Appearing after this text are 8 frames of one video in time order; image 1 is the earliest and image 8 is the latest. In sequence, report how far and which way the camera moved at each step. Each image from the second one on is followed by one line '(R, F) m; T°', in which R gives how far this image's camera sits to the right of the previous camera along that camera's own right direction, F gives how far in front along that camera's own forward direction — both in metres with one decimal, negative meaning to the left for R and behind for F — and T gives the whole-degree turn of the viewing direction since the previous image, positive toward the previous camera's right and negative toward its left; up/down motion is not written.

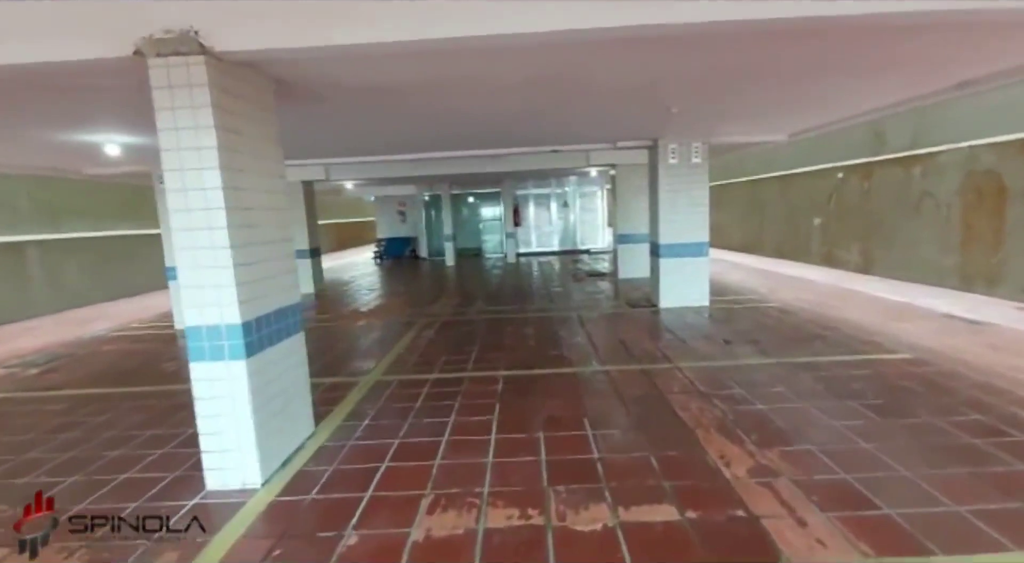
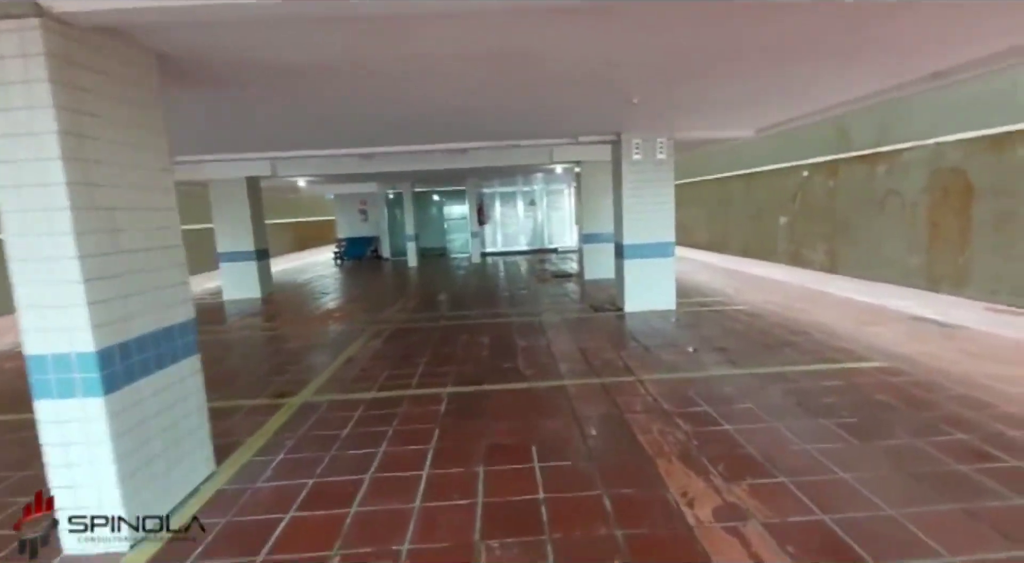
(+0.2, +0.5) m; +3°
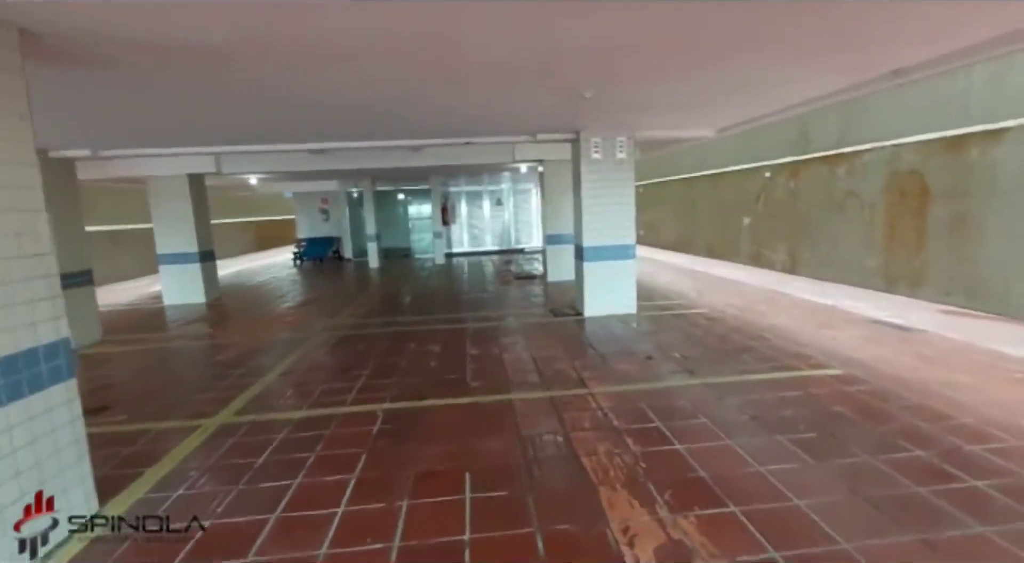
(+0.2, +0.3) m; +3°
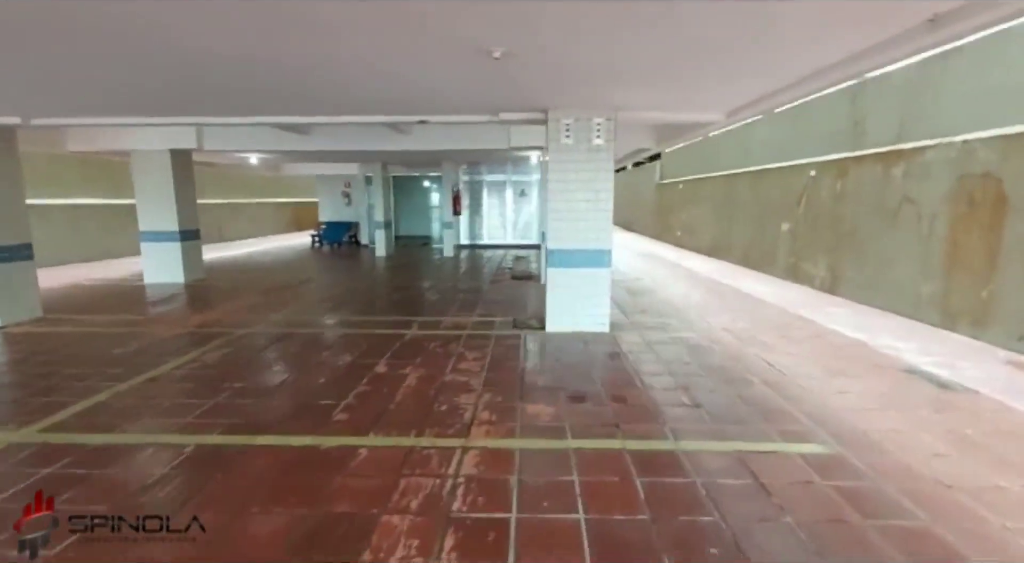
(+1.2, +1.1) m; -6°
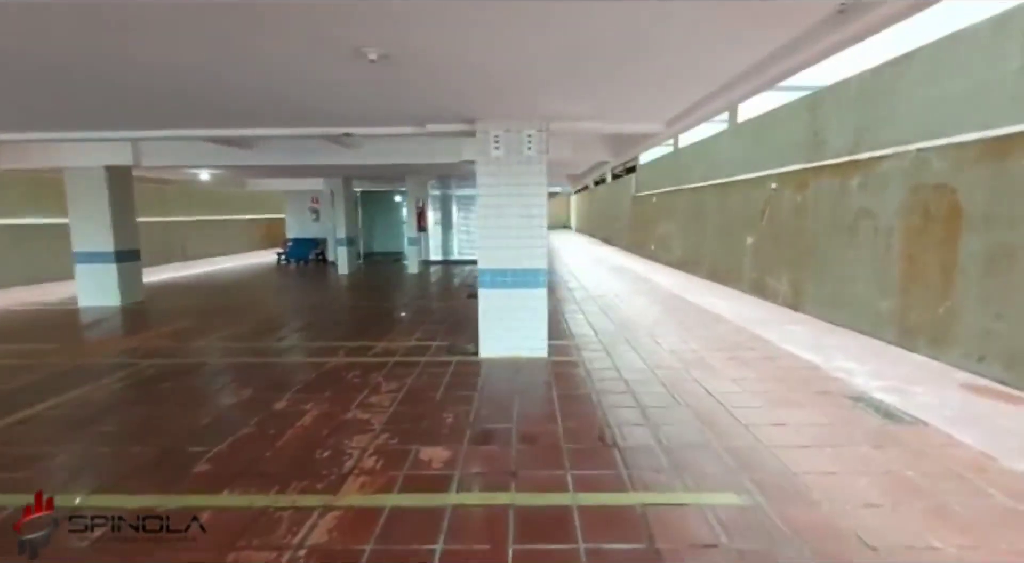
(+0.6, +0.4) m; +1°
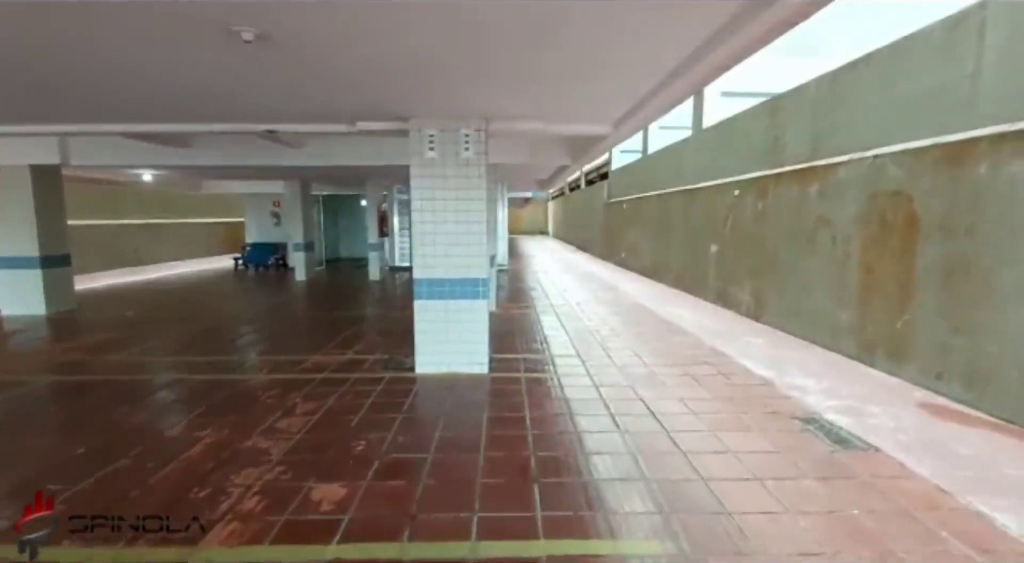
(+0.4, +0.3) m; +2°
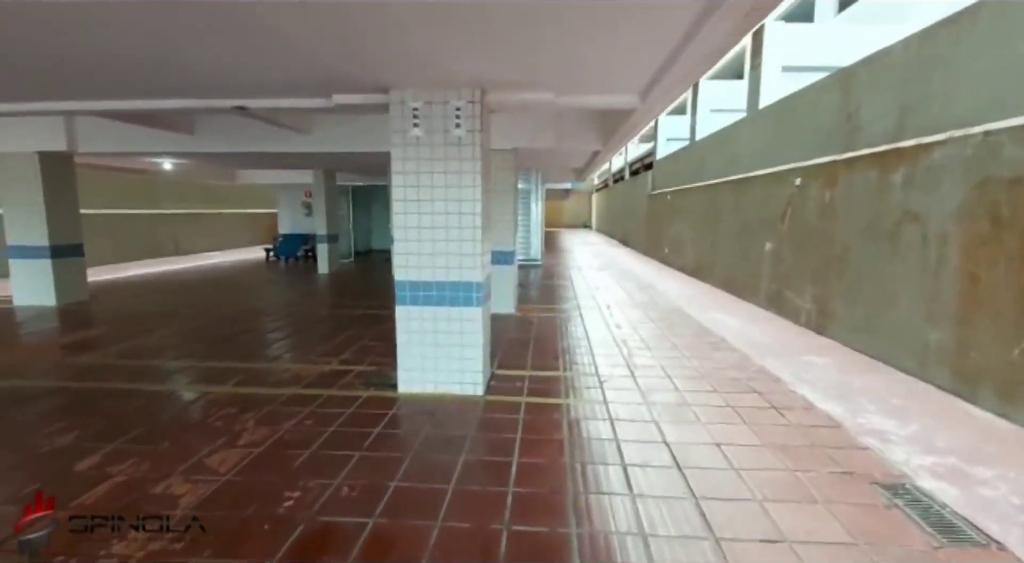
(+0.3, +0.8) m; -5°
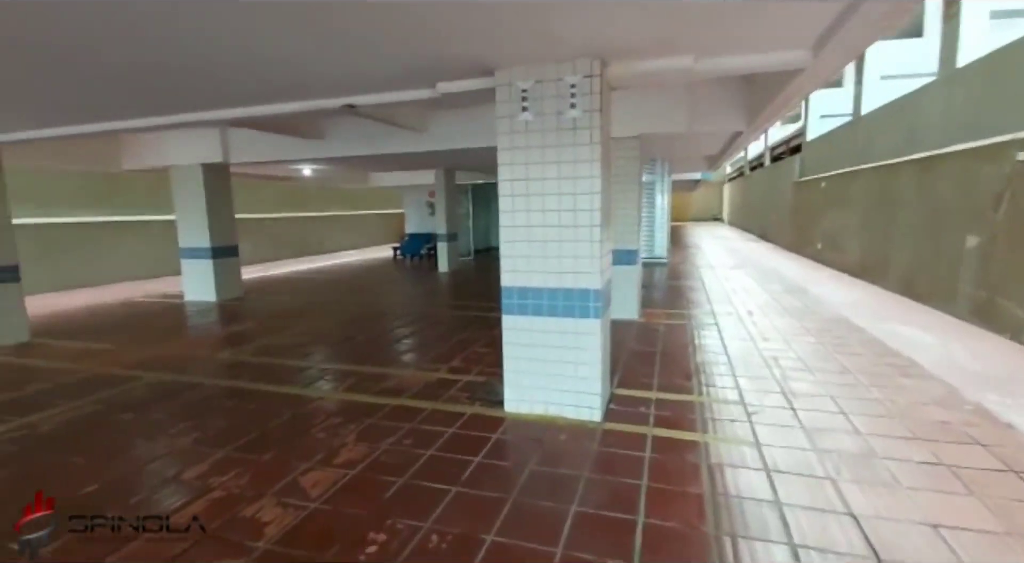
(0.0, +0.6) m; -14°
